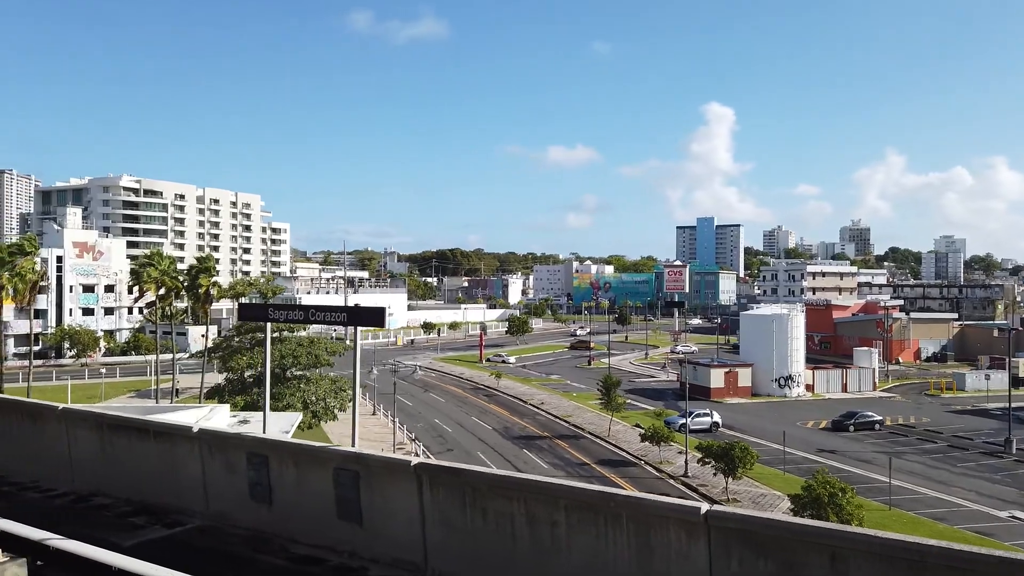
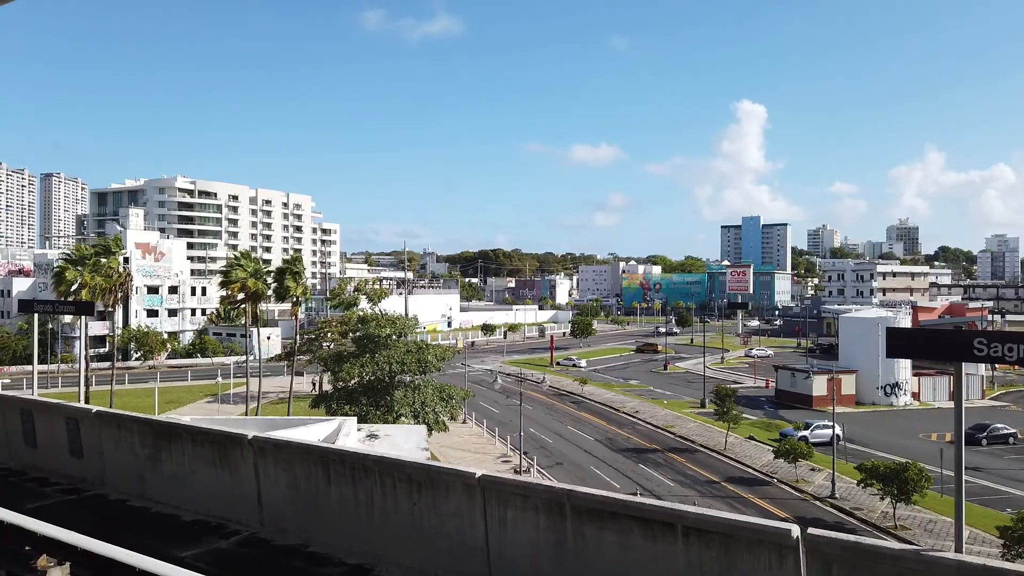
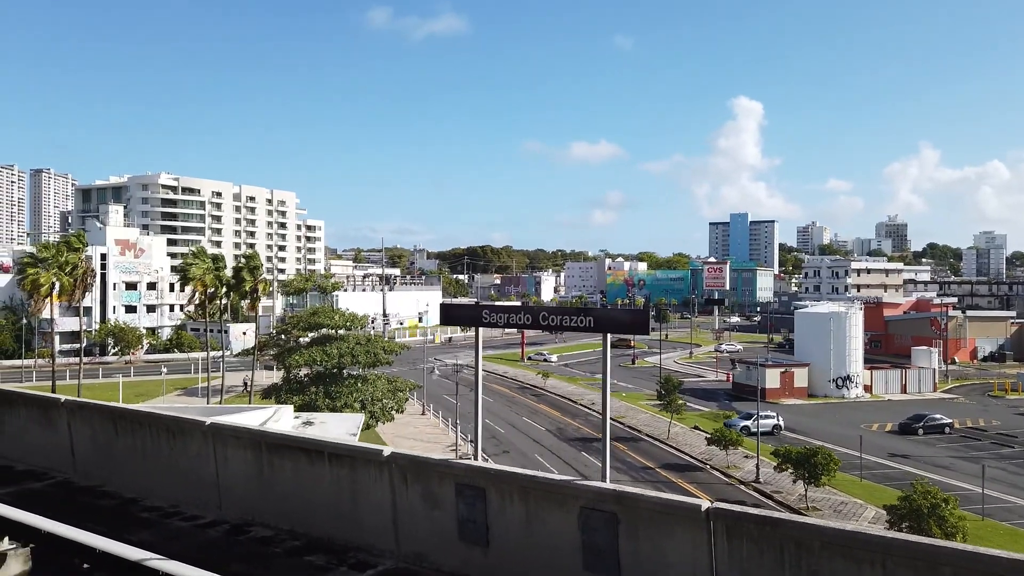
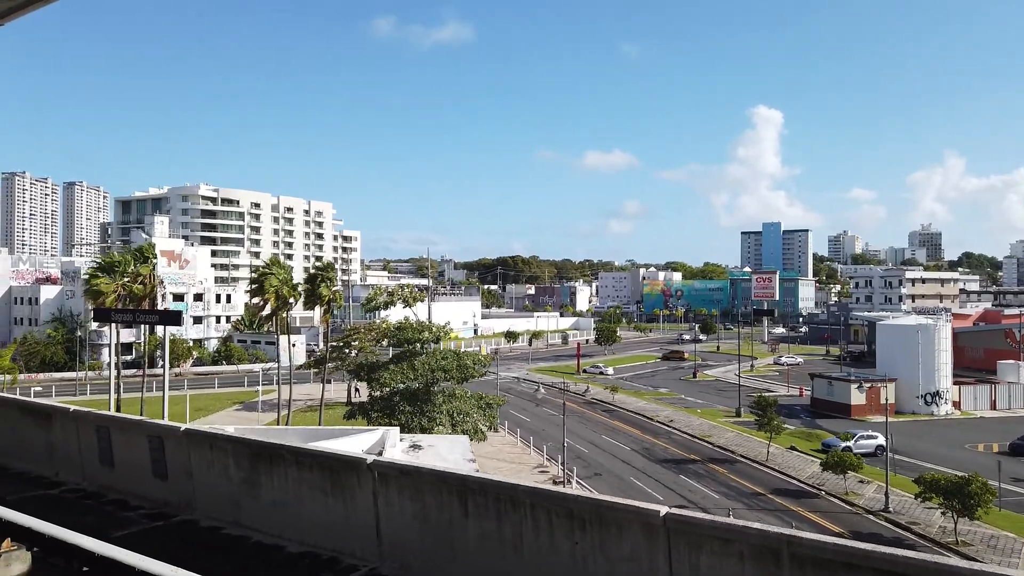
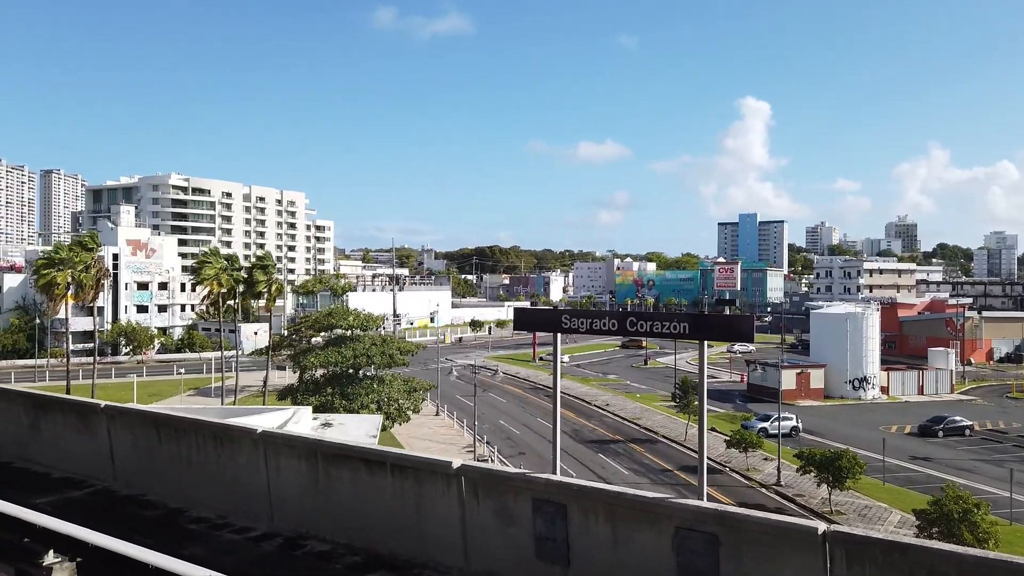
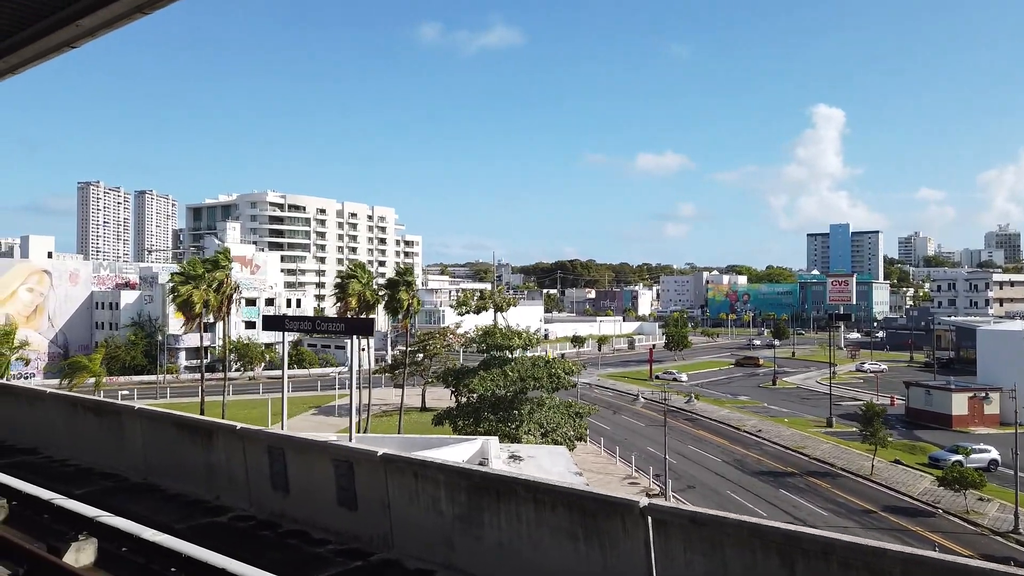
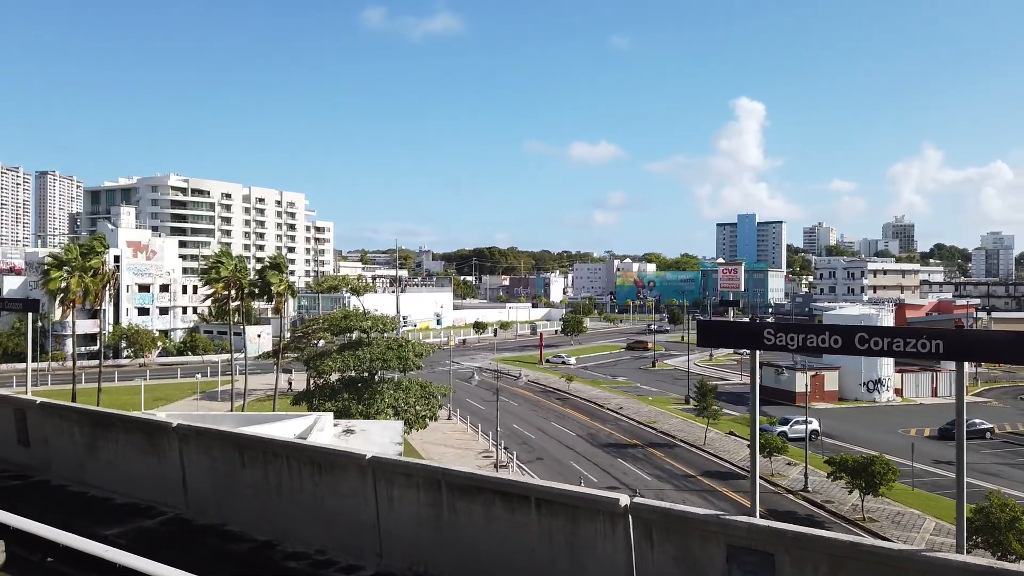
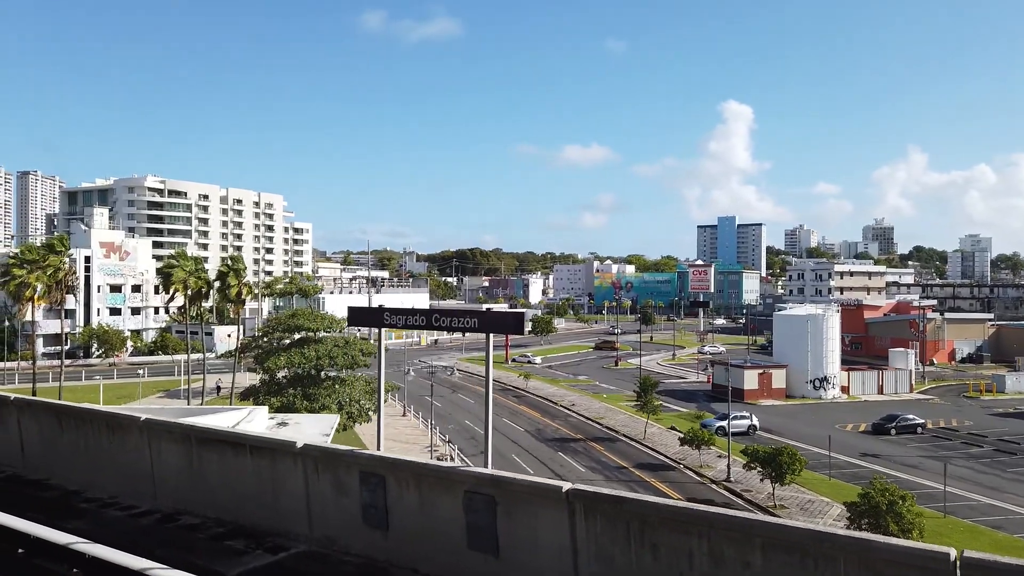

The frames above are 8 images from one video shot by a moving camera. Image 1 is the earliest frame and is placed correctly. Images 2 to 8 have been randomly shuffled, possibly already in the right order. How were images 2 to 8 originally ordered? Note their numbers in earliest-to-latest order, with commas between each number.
8, 3, 5, 7, 2, 4, 6
